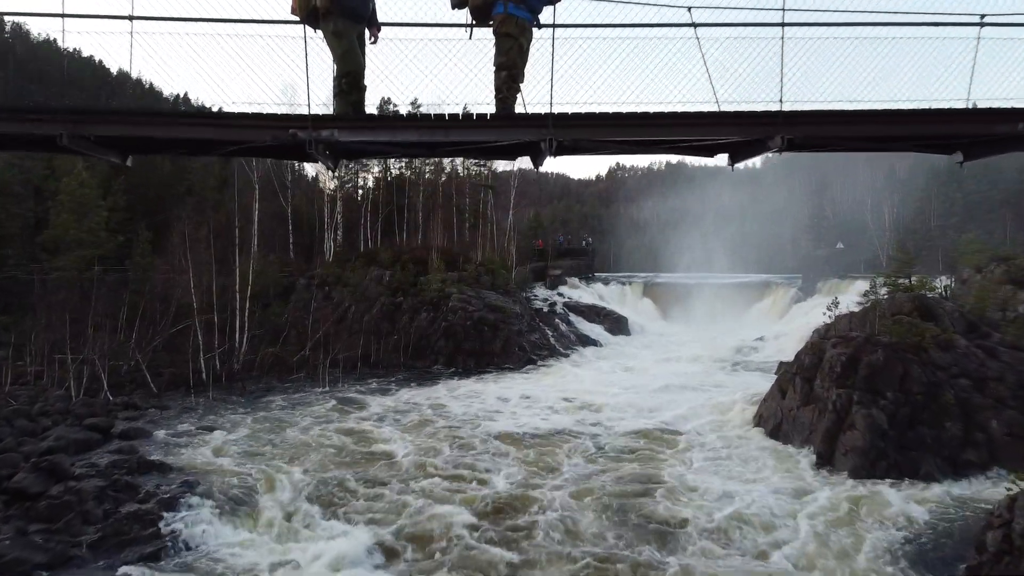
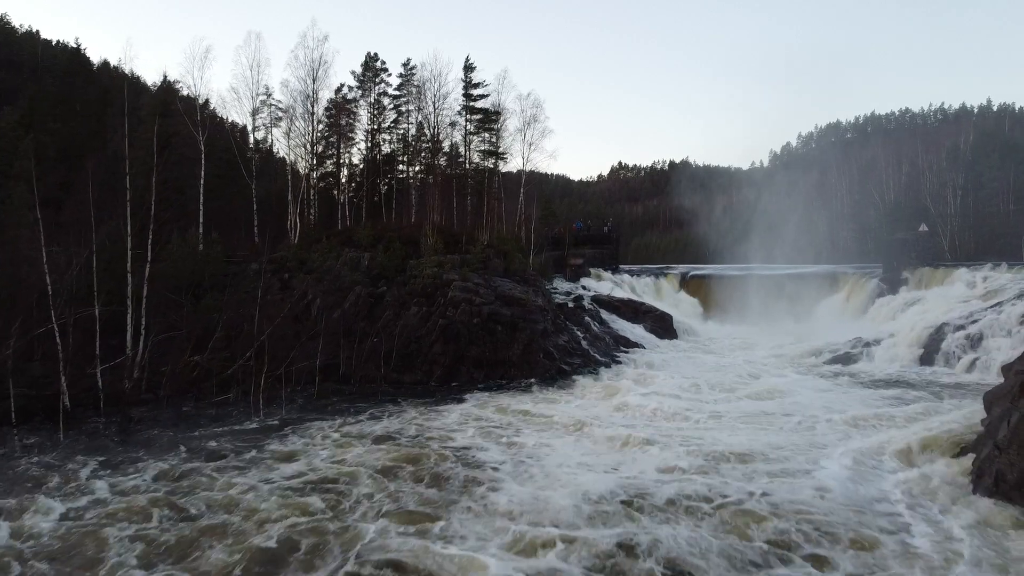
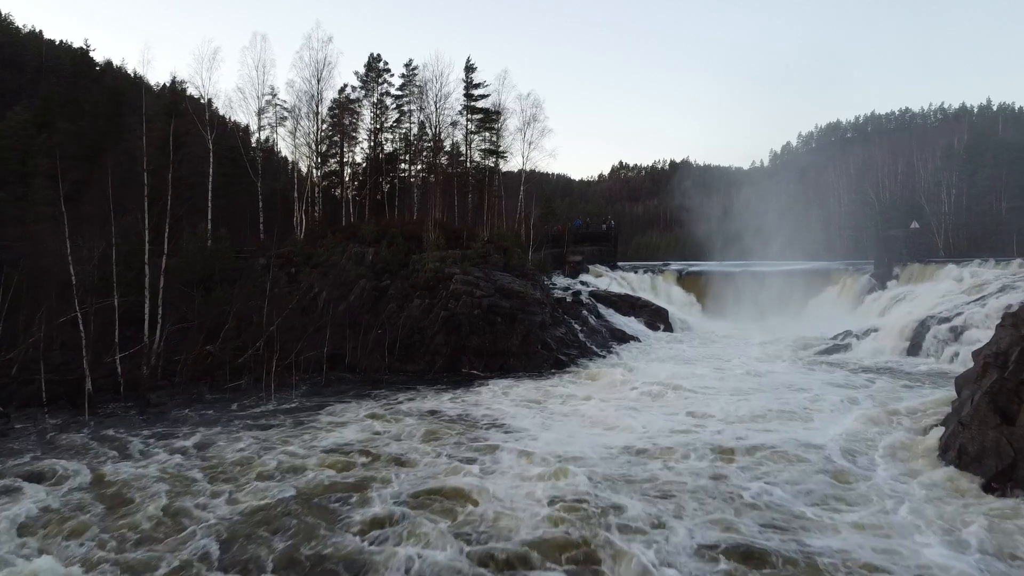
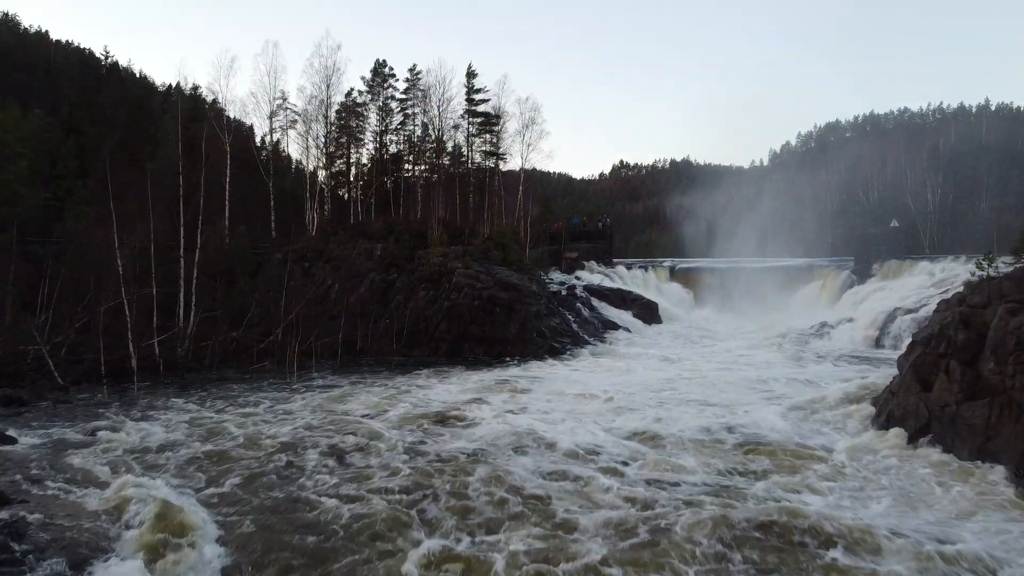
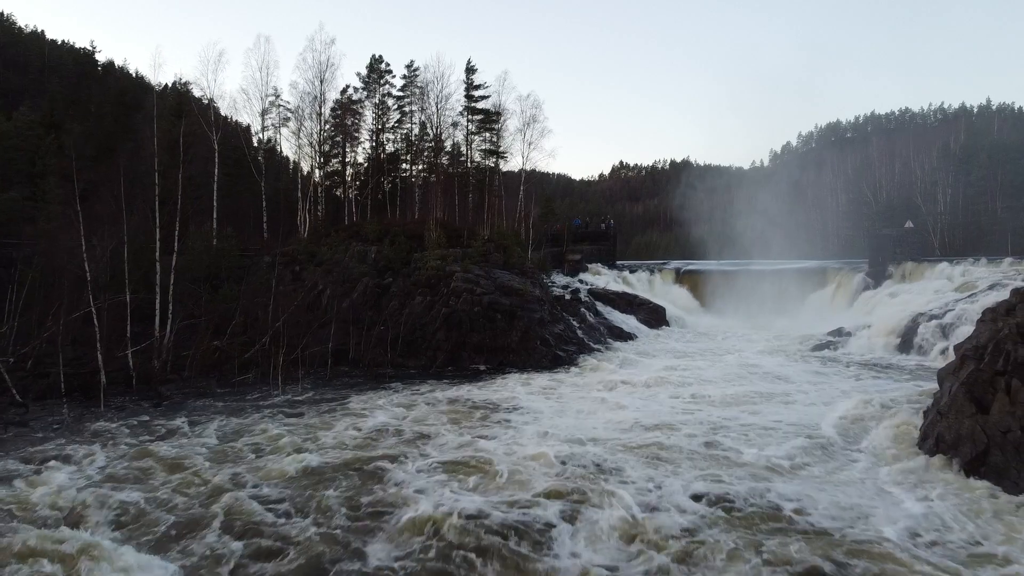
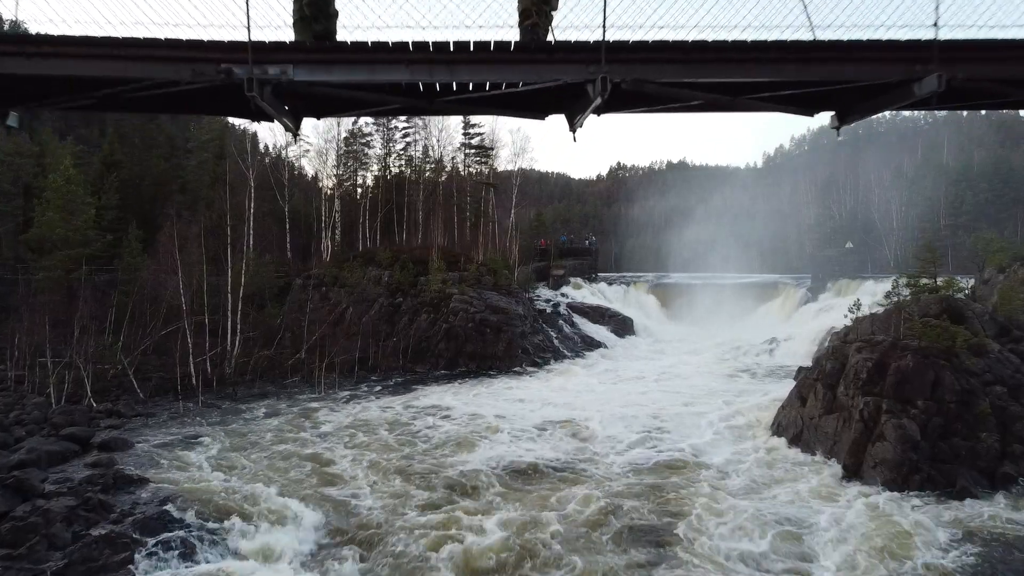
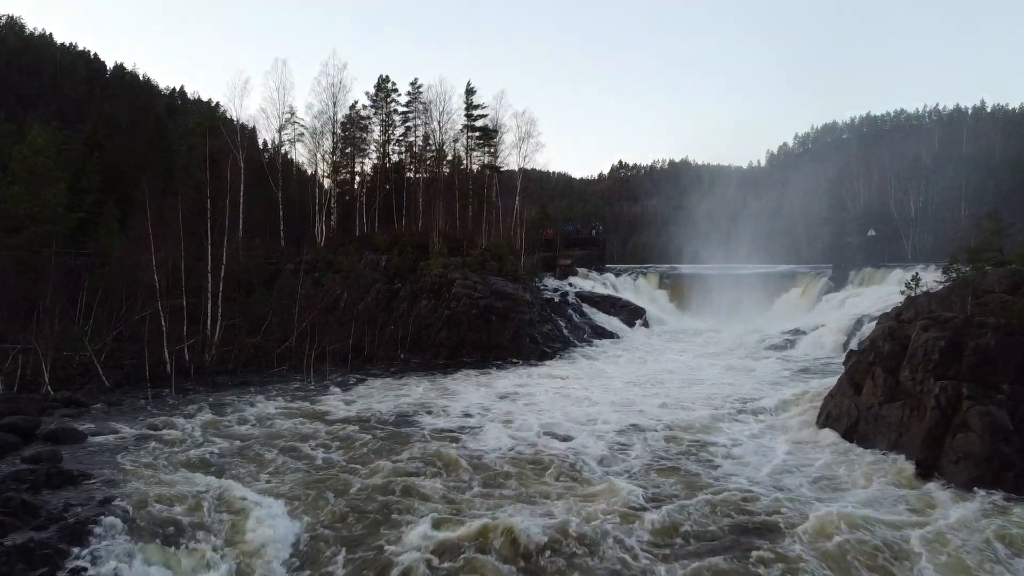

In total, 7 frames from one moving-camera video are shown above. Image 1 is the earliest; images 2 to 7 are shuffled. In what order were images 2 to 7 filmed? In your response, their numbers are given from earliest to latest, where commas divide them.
6, 7, 4, 5, 3, 2
